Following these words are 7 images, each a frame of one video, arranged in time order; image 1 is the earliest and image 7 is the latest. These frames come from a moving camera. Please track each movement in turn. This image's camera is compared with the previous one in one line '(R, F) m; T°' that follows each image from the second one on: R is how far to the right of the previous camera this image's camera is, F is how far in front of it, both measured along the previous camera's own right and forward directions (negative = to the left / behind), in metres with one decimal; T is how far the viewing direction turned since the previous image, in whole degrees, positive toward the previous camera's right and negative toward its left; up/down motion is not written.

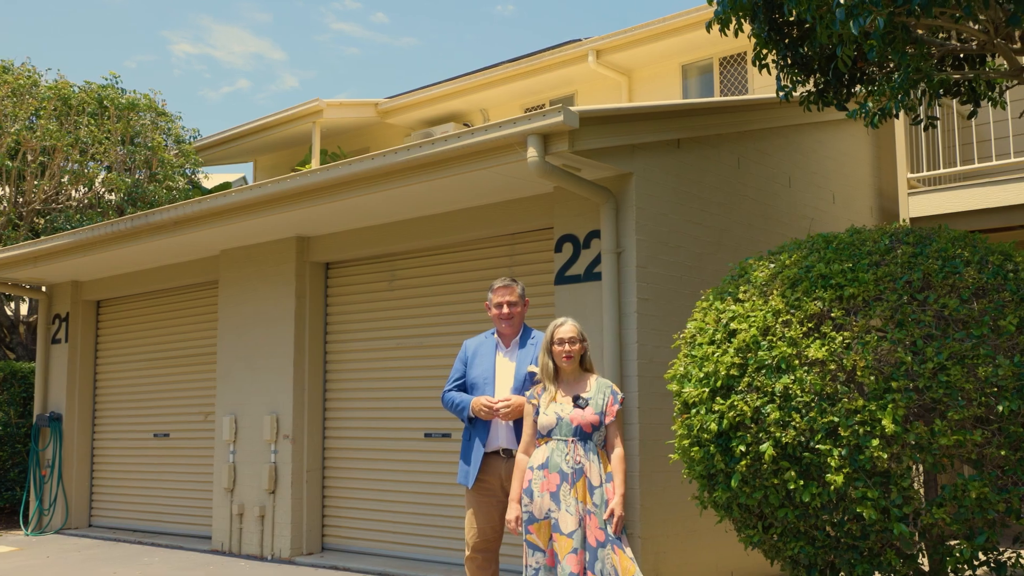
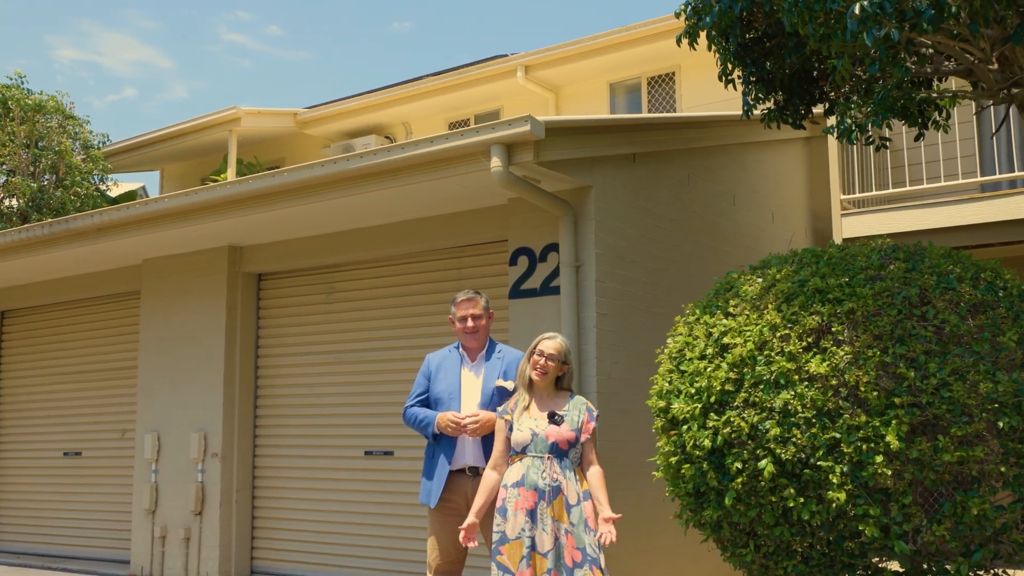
(-0.4, +0.2) m; +6°
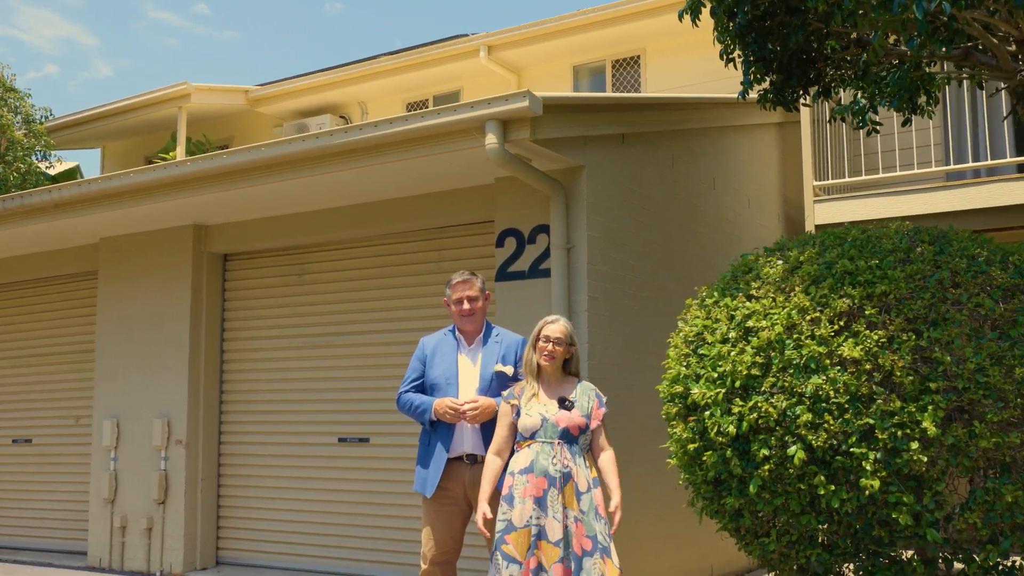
(-0.4, +0.2) m; +4°
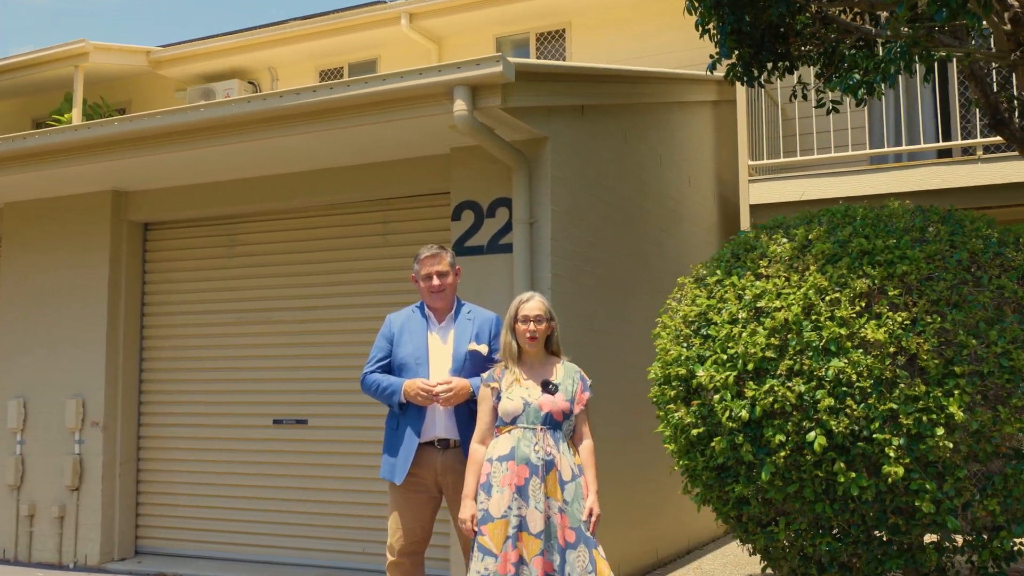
(-0.5, +0.3) m; +6°
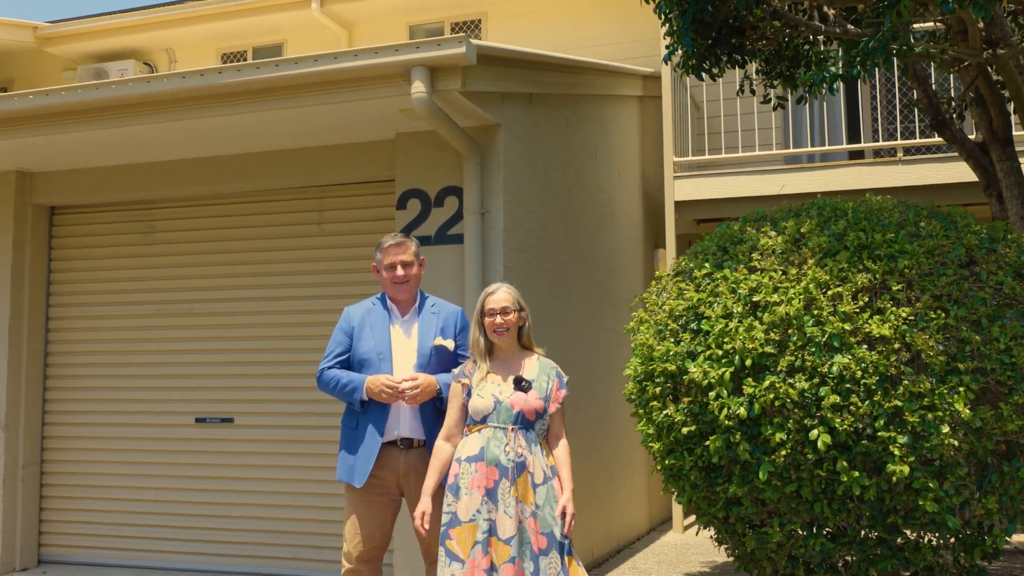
(-0.4, +0.3) m; +7°
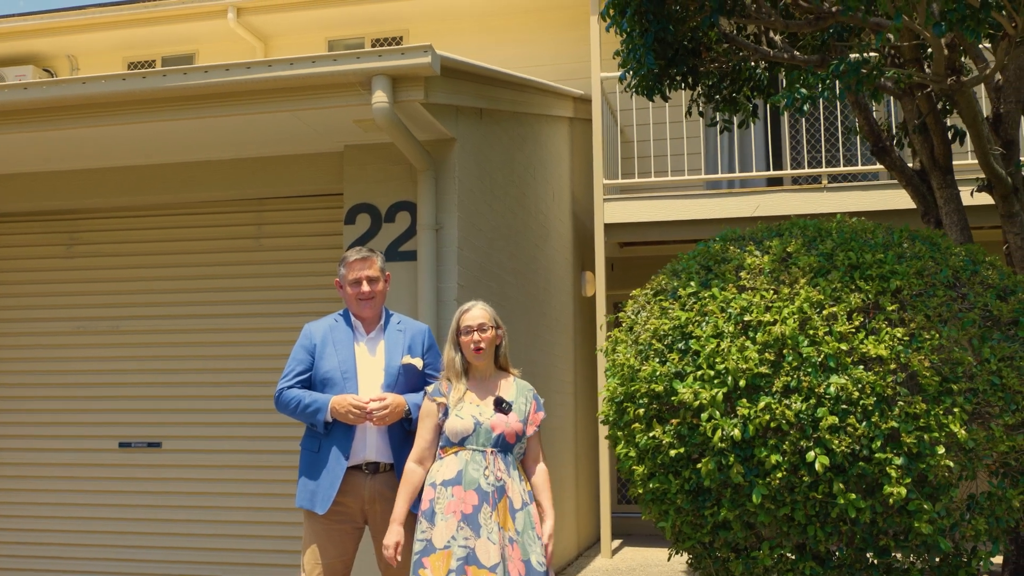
(-0.4, +0.2) m; +6°
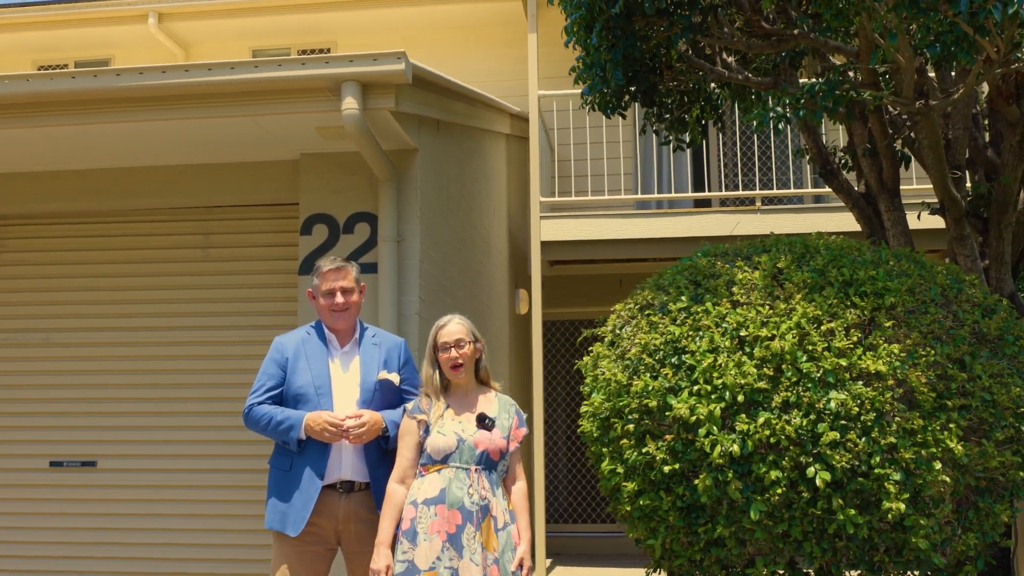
(-0.4, +0.1) m; +6°
